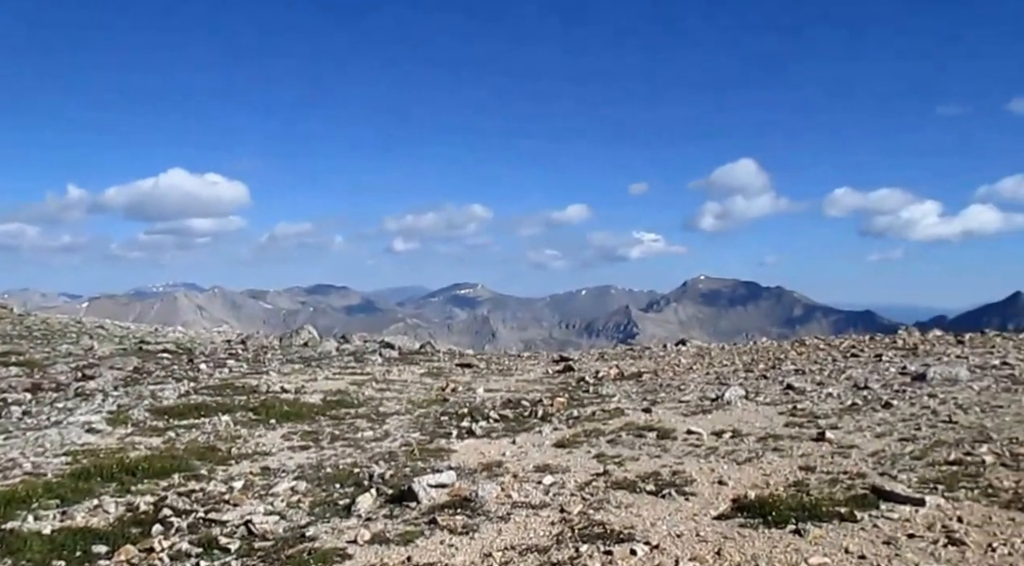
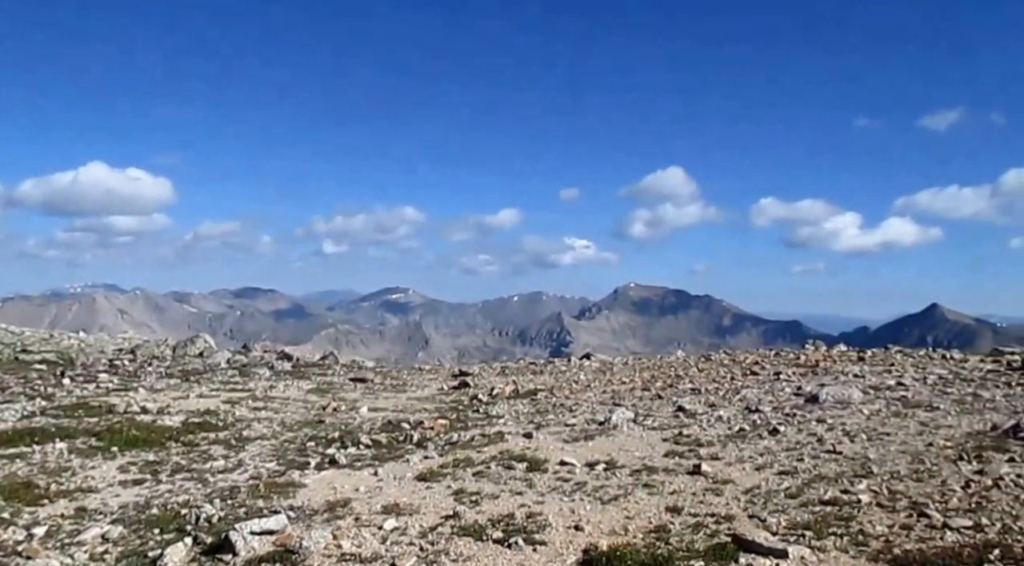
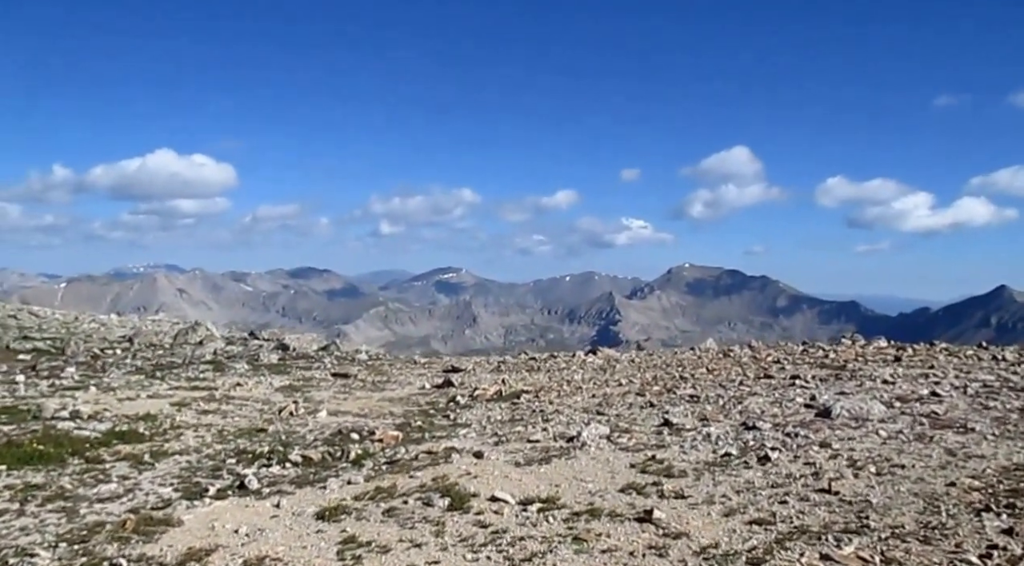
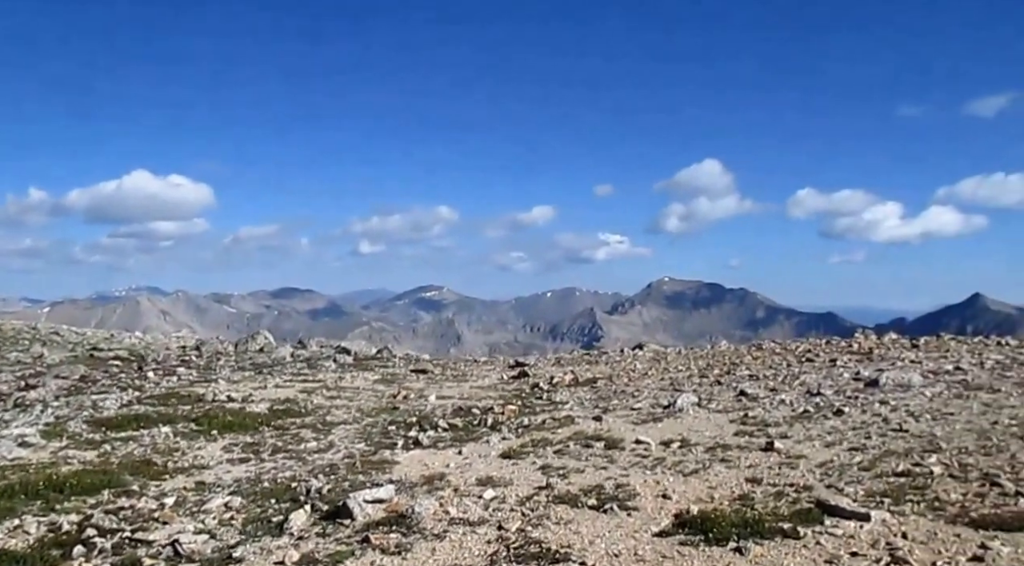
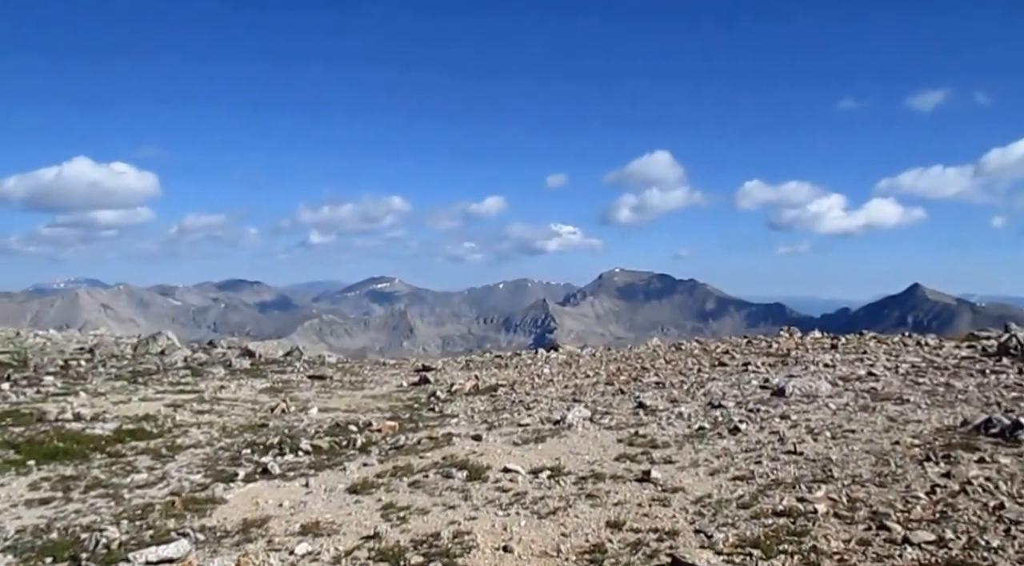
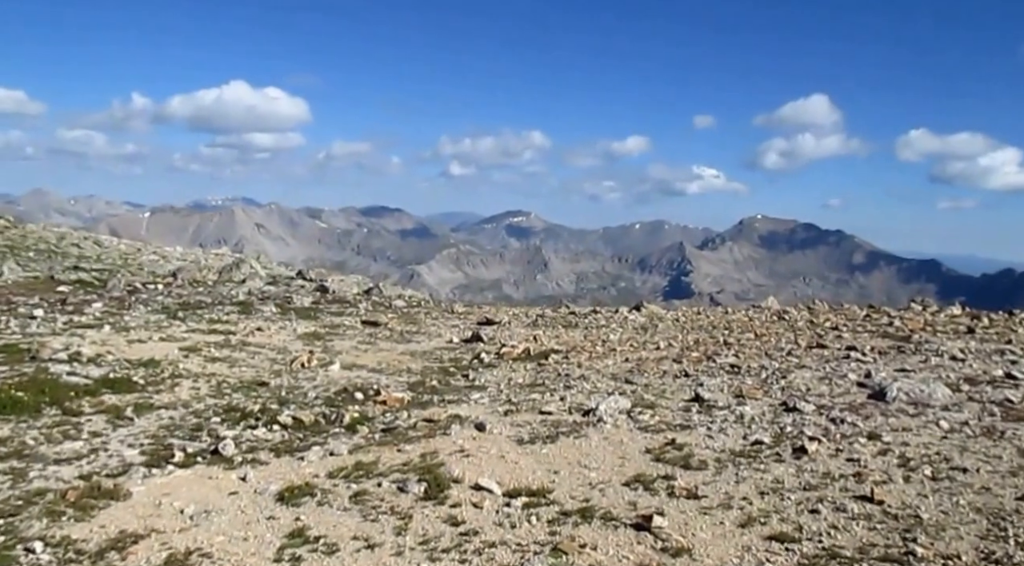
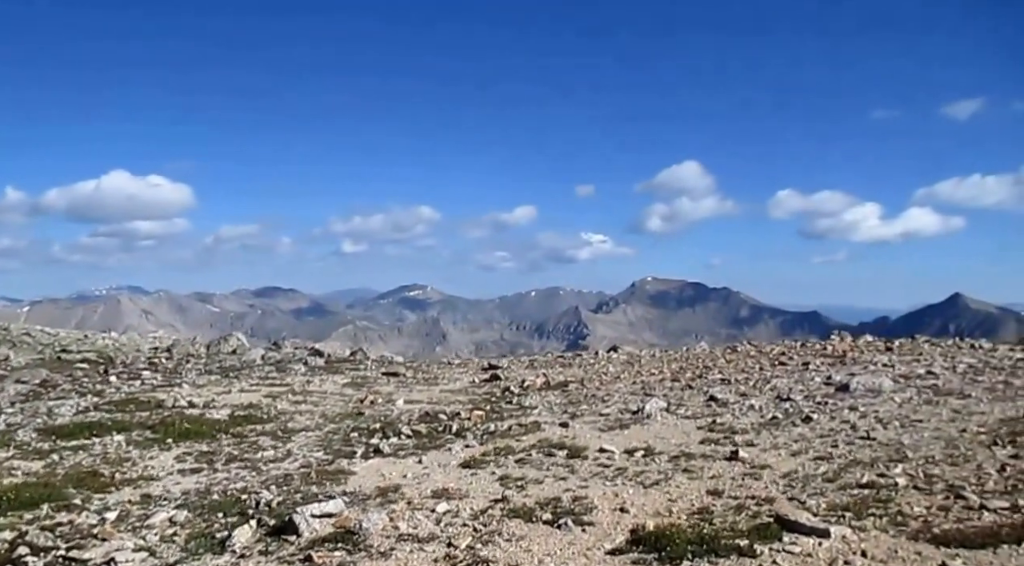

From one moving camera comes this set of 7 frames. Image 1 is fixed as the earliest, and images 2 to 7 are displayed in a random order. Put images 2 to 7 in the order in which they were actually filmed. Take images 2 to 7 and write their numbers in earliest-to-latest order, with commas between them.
4, 7, 2, 5, 3, 6
